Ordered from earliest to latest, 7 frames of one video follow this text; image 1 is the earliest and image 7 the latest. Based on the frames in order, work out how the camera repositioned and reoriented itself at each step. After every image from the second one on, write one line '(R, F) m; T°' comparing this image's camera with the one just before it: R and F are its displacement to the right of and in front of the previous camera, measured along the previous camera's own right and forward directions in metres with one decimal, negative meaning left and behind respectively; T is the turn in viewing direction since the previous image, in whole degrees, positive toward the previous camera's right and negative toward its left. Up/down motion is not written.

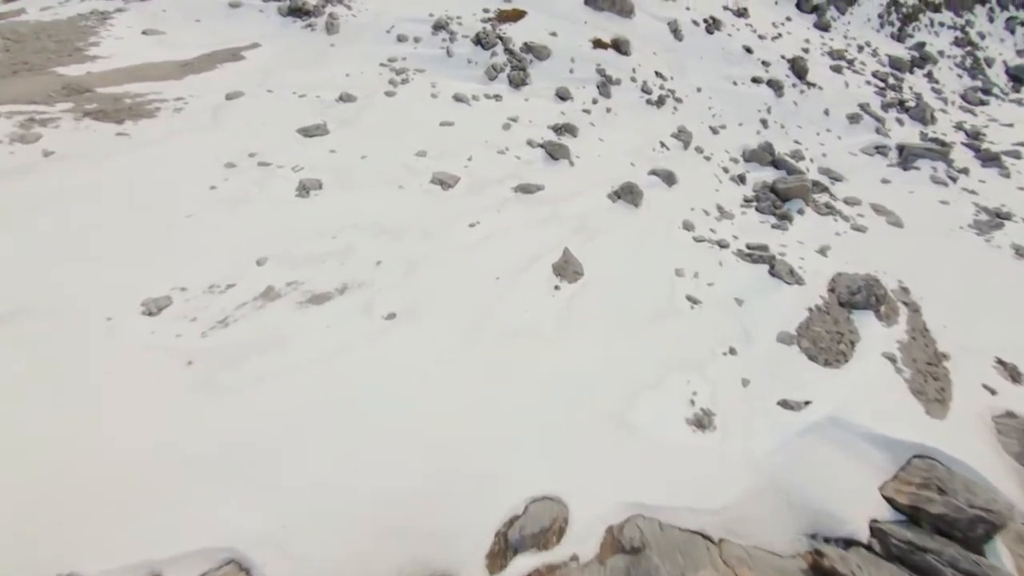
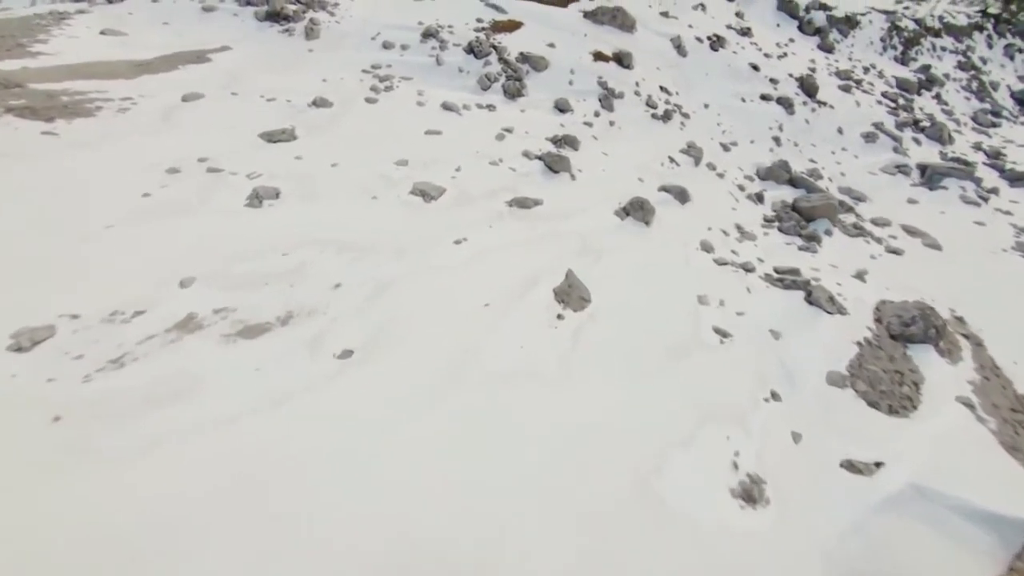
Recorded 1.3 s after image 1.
(+0.1, +1.7) m; +1°
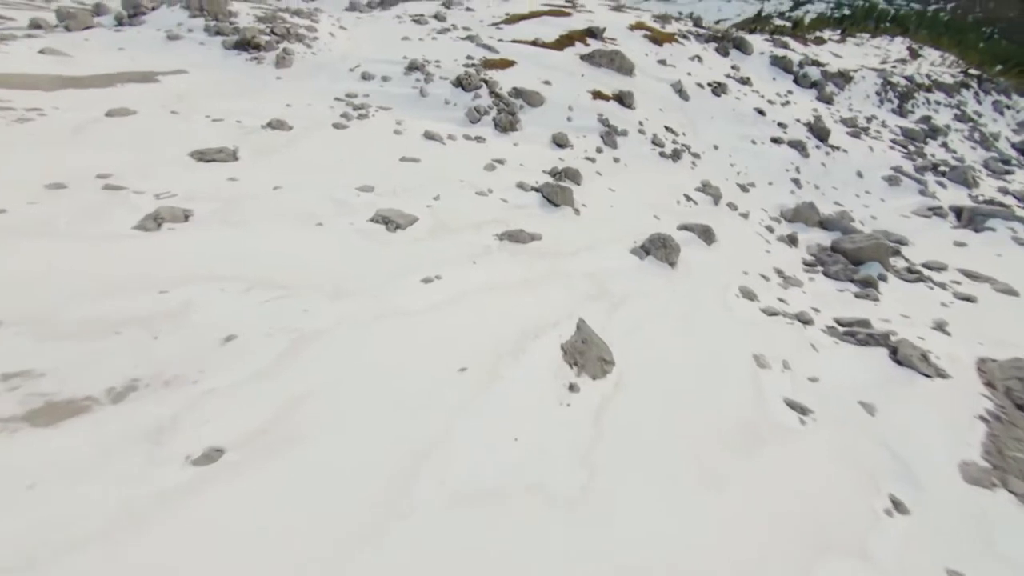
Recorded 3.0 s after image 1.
(+0.1, +2.4) m; +1°
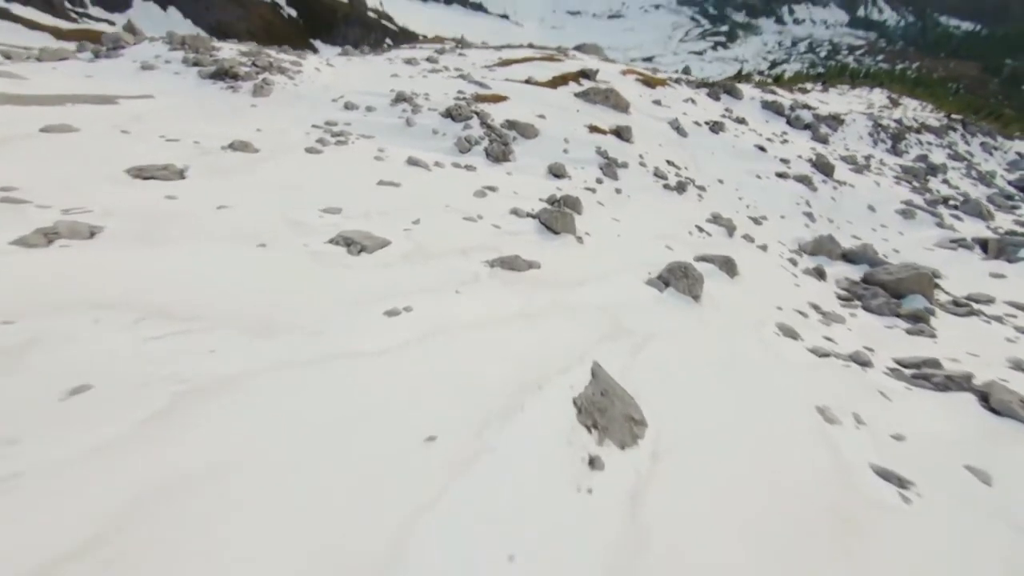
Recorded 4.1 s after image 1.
(0.0, +1.5) m; +1°
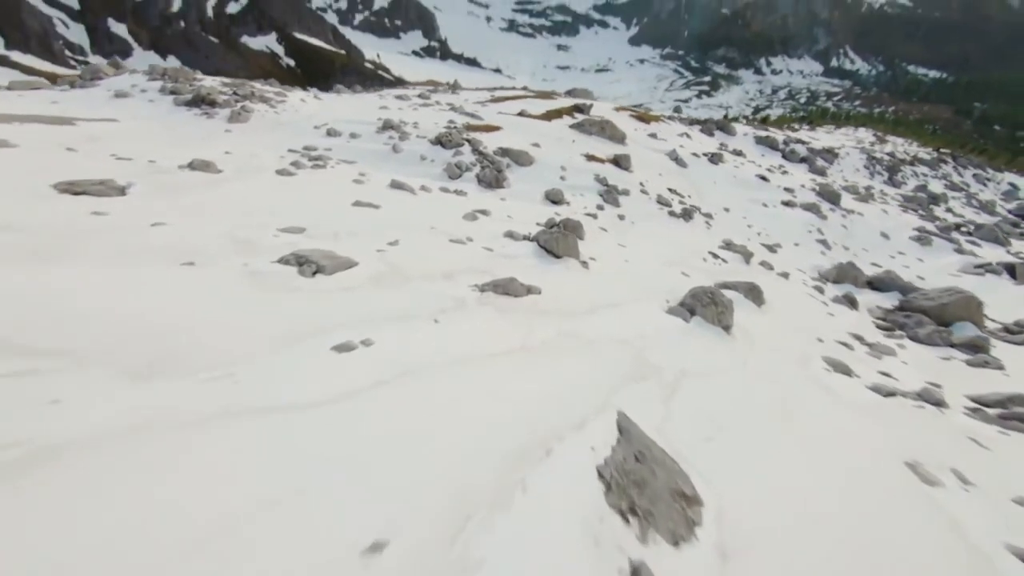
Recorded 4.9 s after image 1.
(0.0, +1.2) m; 0°
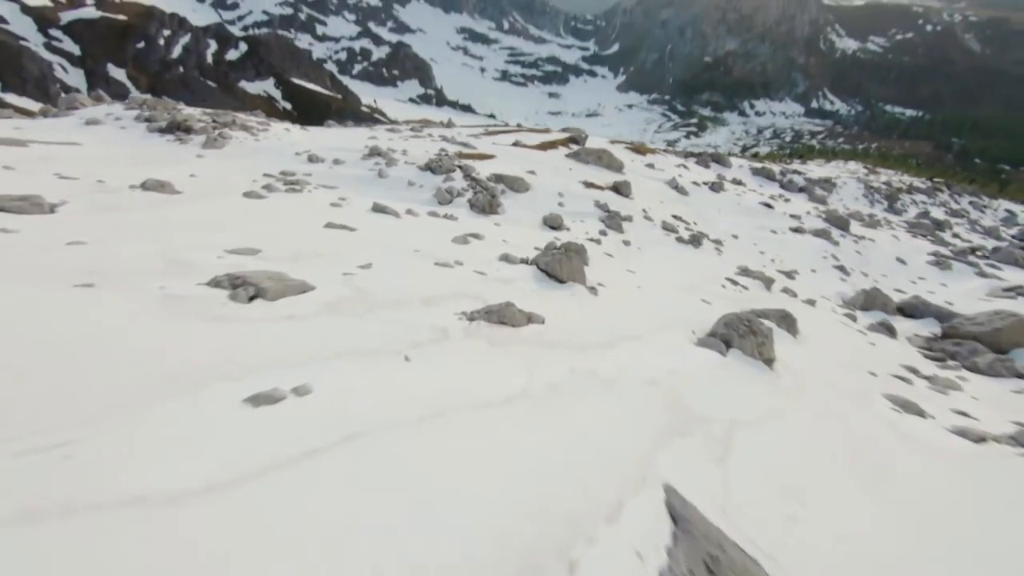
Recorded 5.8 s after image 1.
(0.0, +1.1) m; 0°
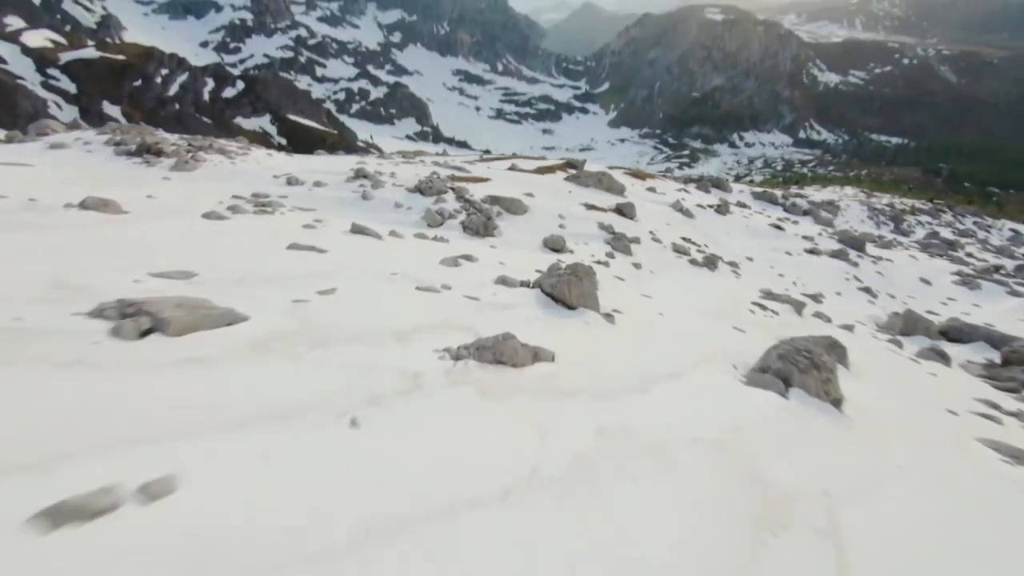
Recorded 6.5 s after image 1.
(0.0, +1.0) m; 0°
